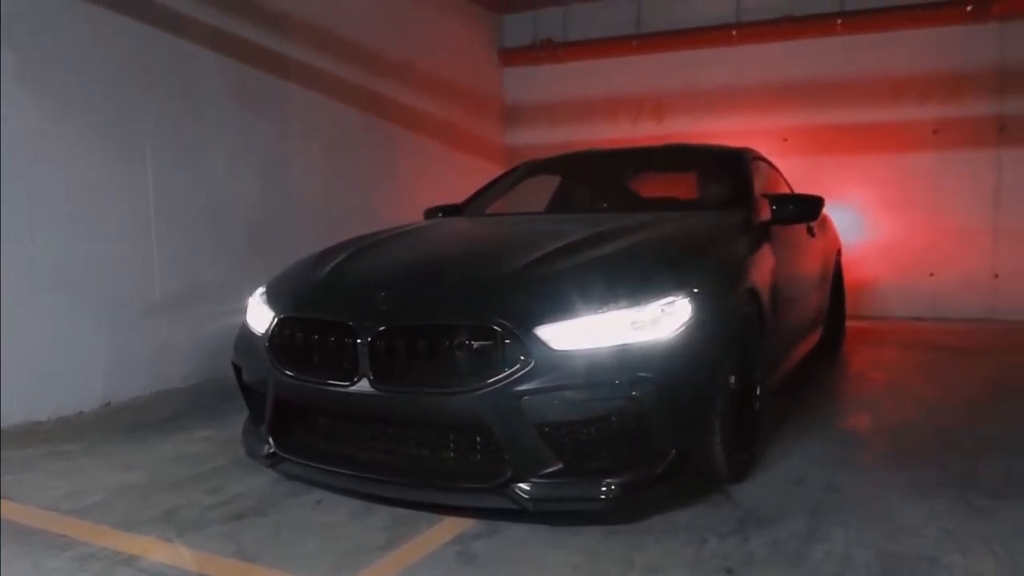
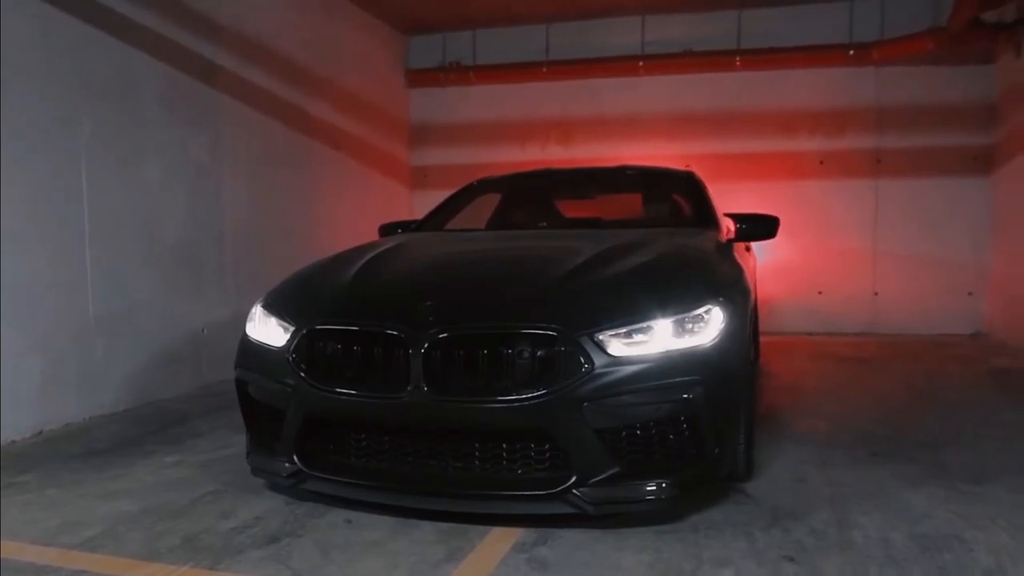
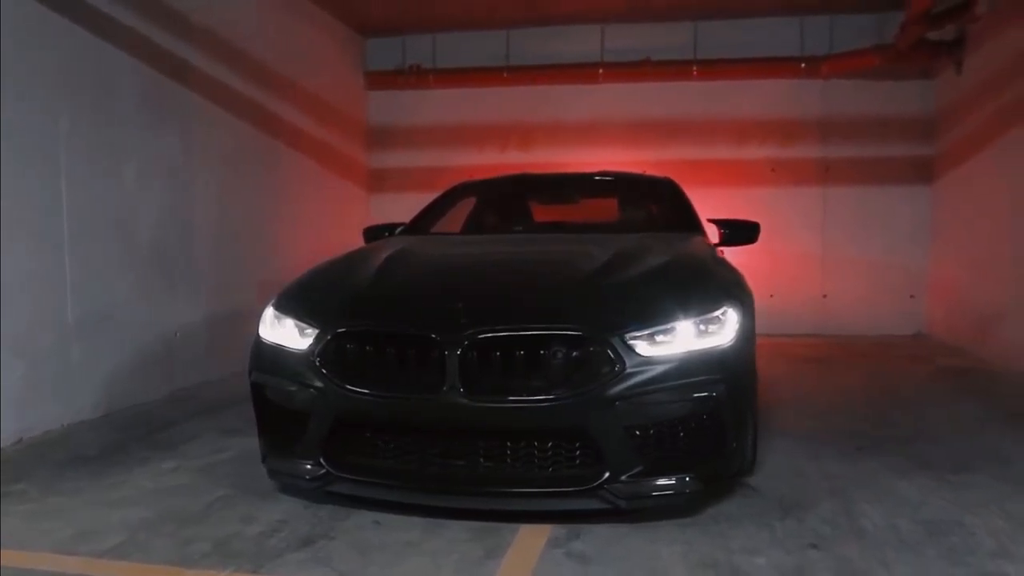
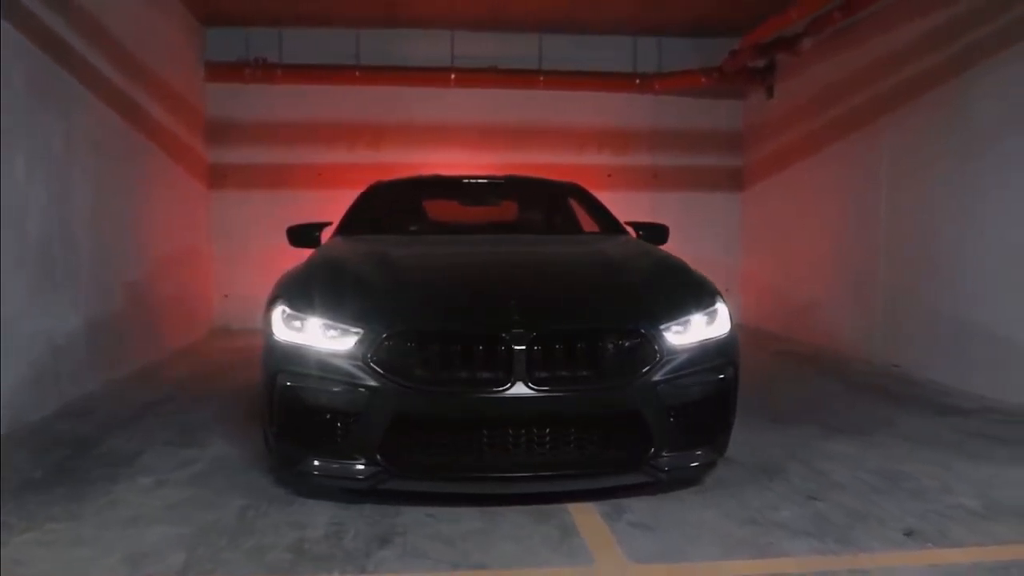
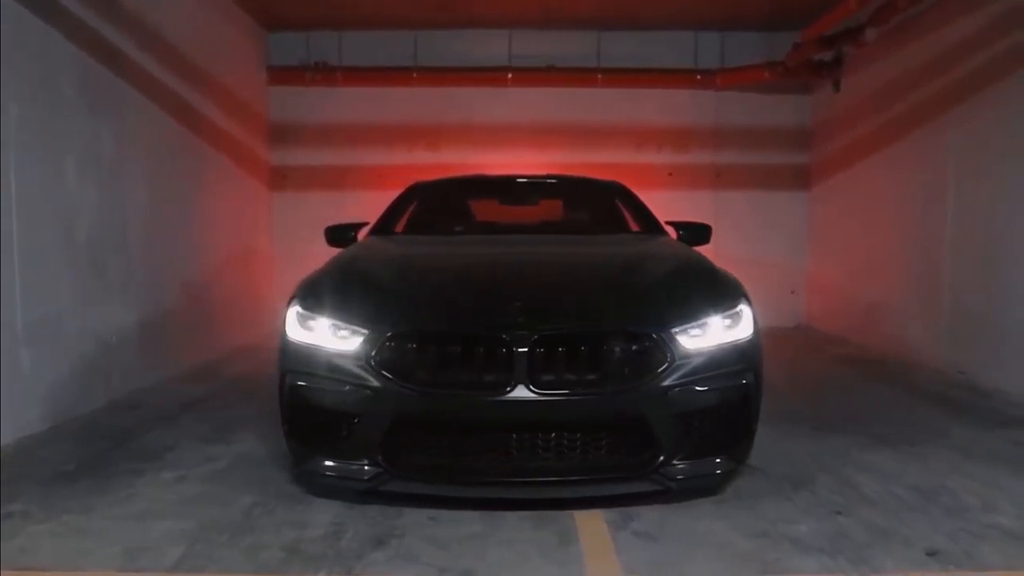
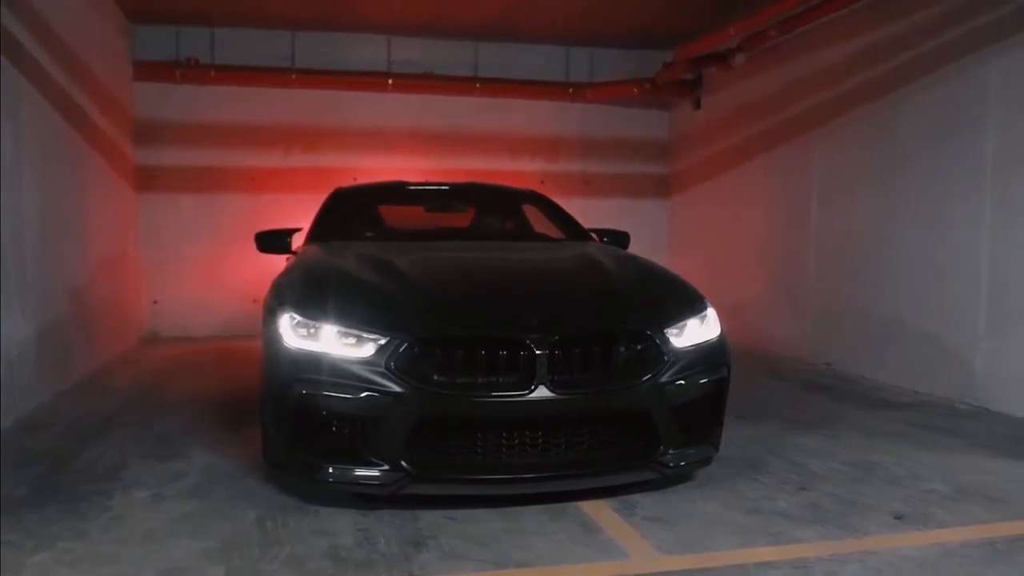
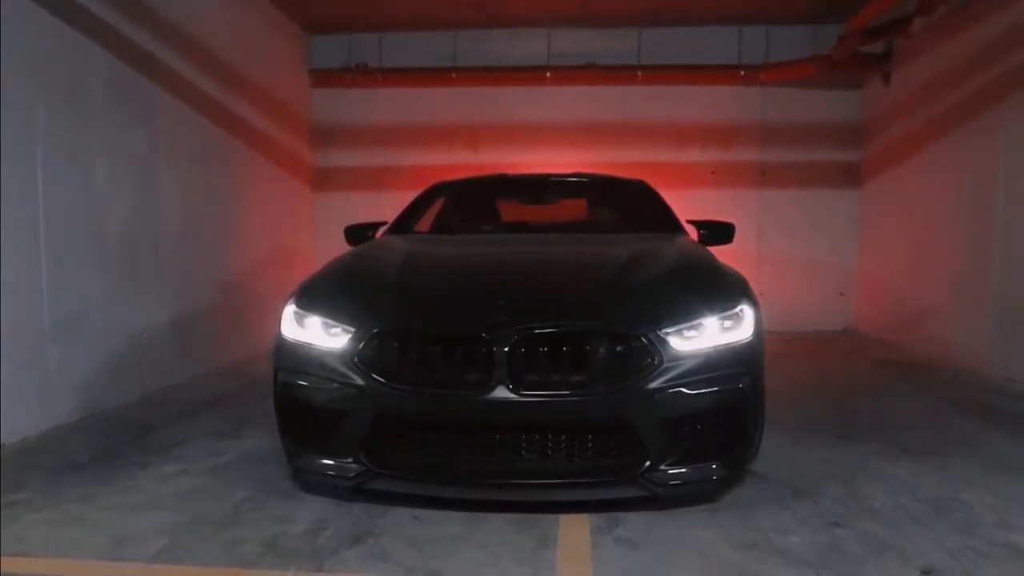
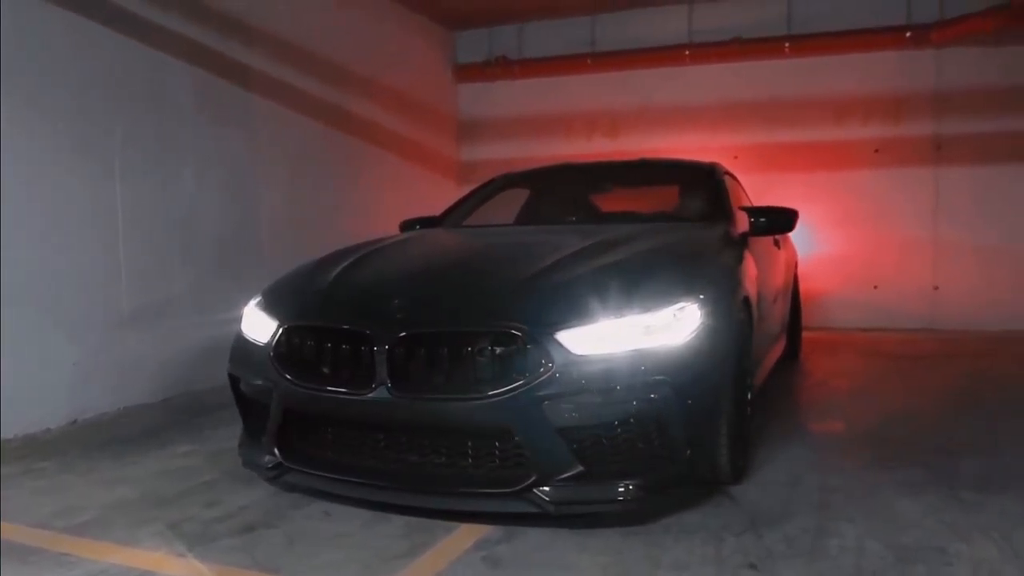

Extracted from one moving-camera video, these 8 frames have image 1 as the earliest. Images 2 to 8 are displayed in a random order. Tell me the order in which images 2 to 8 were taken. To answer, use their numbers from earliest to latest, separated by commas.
8, 2, 3, 7, 5, 4, 6
